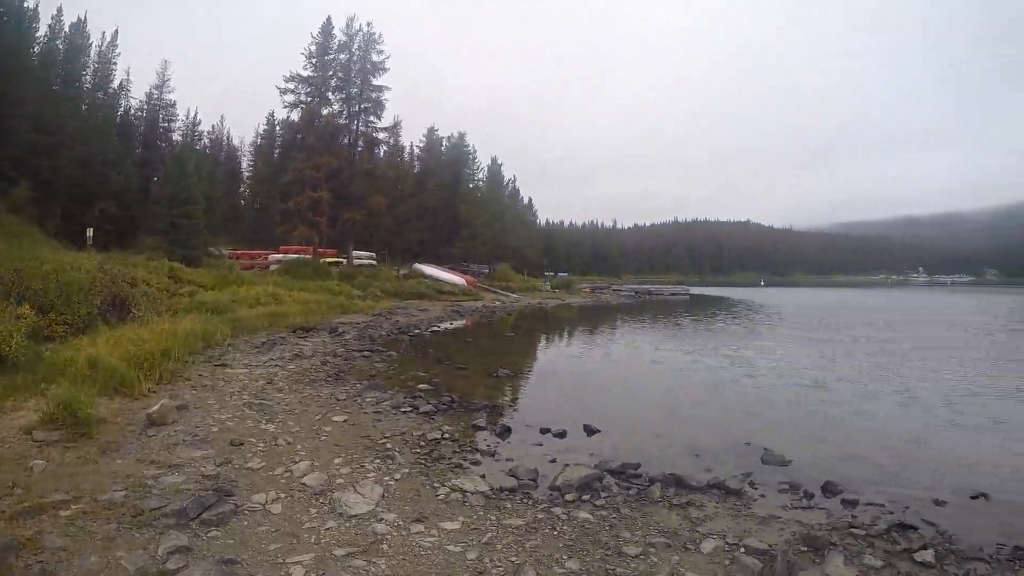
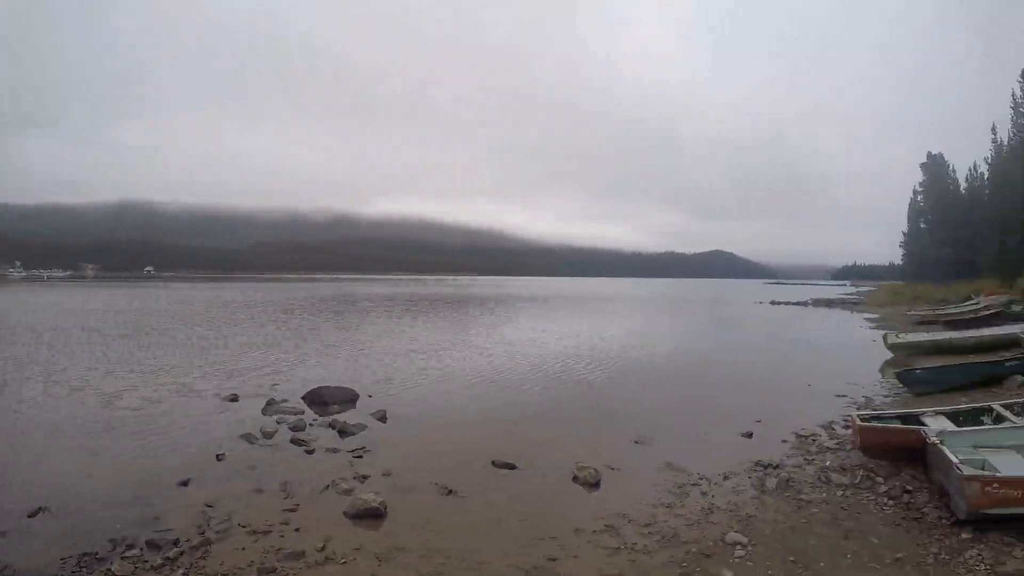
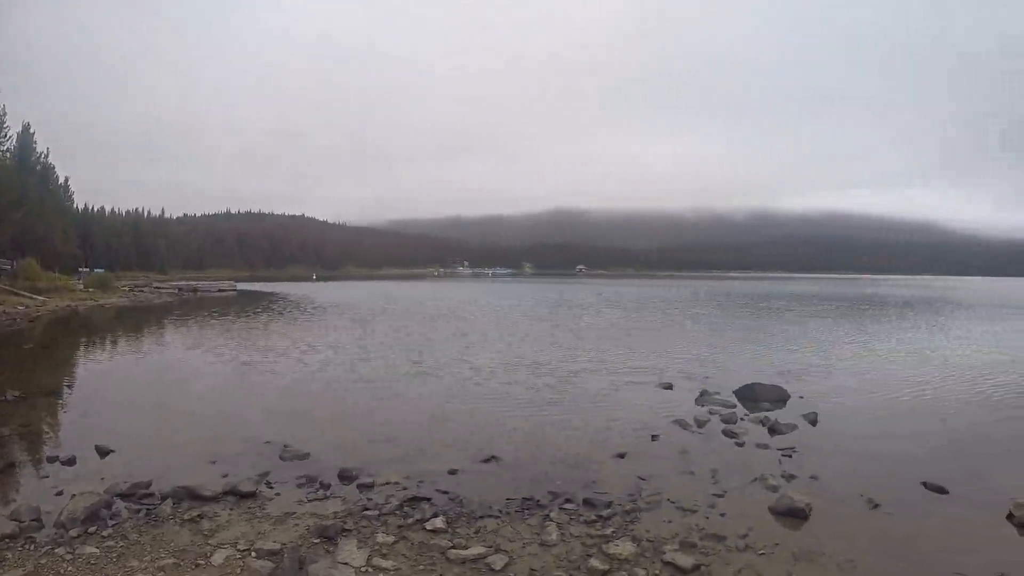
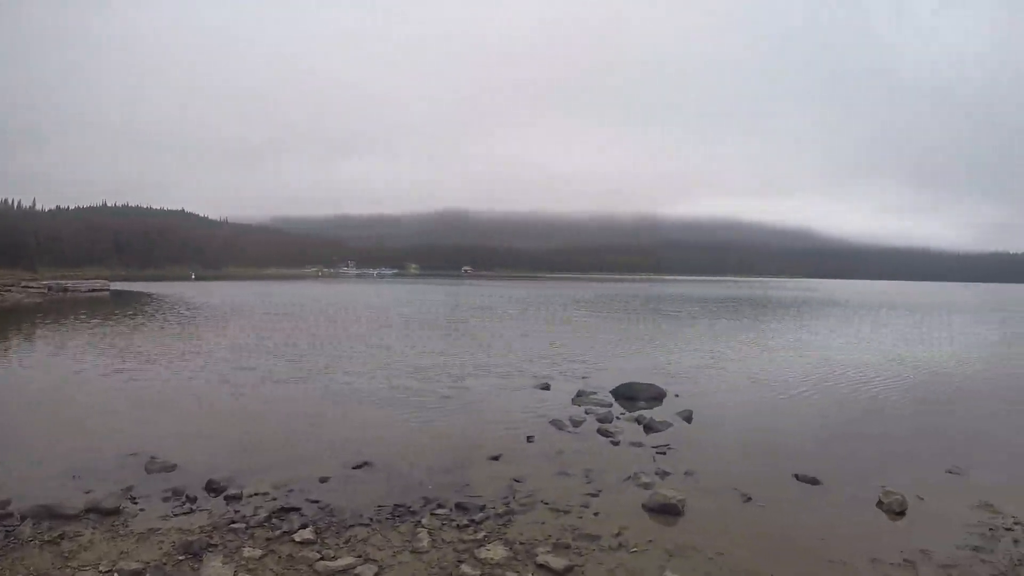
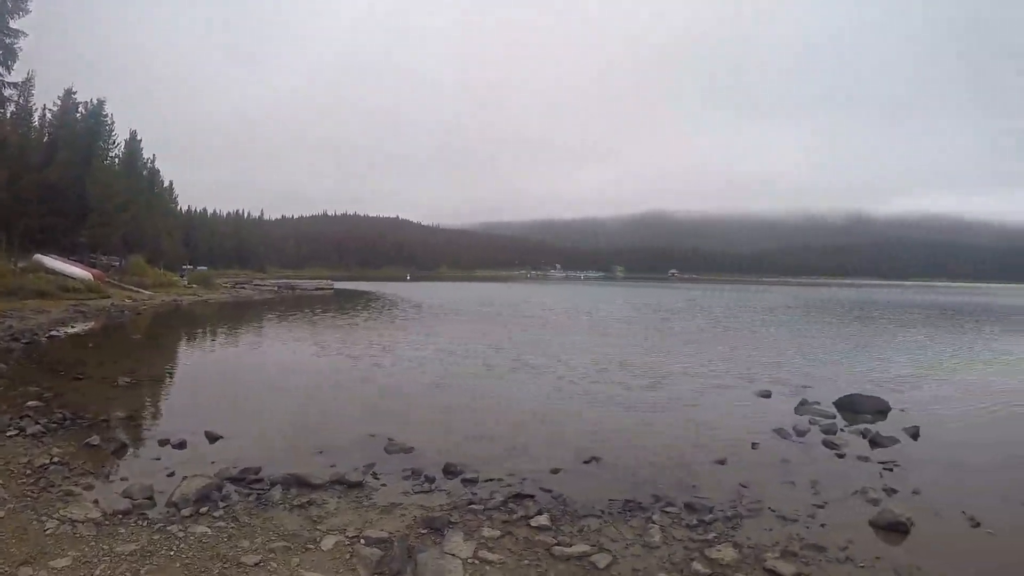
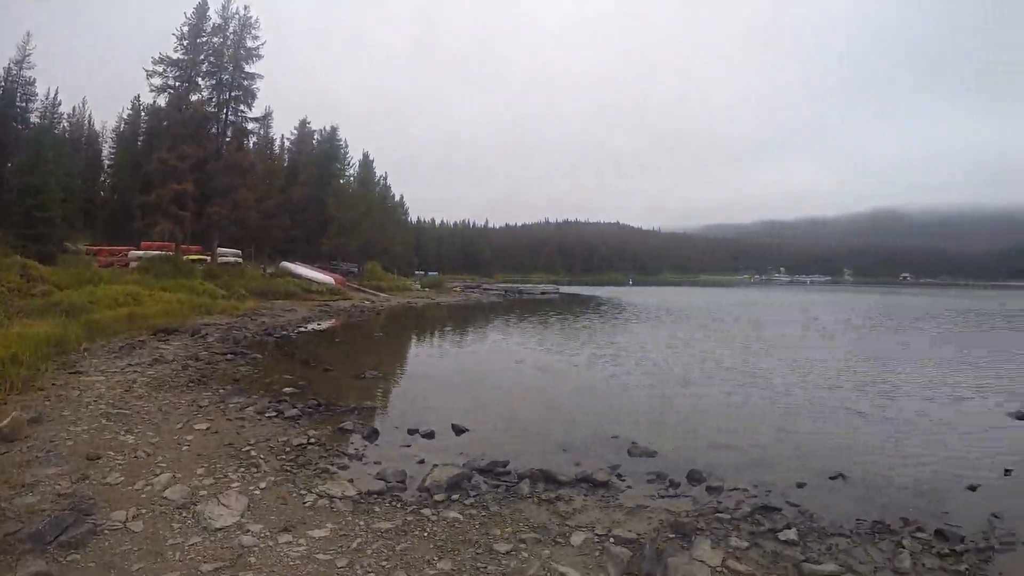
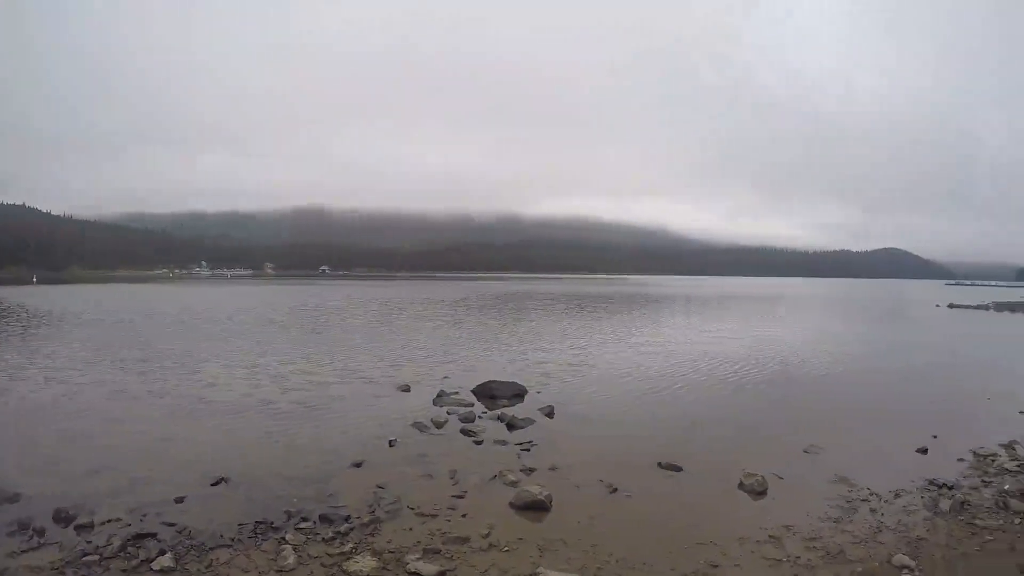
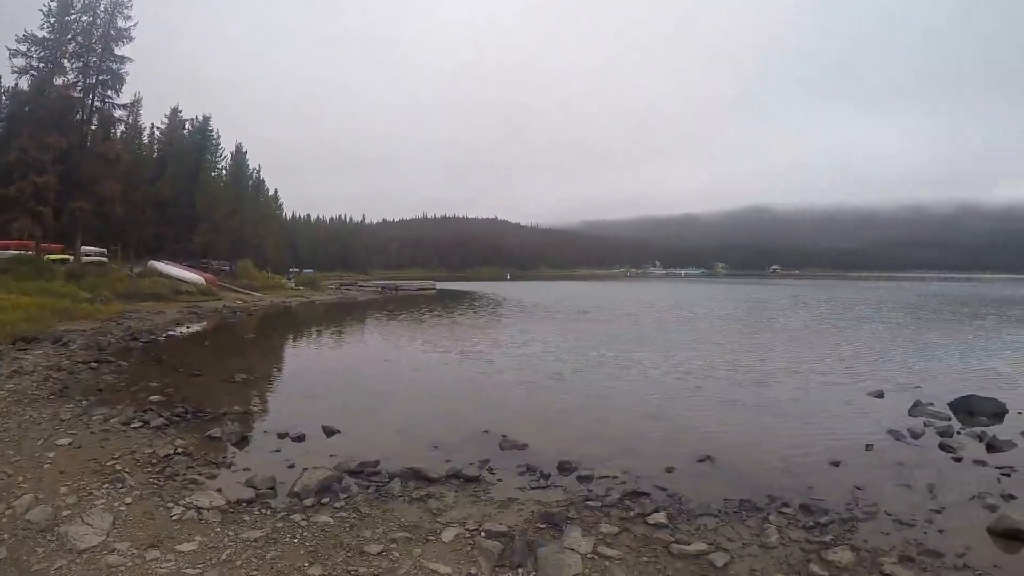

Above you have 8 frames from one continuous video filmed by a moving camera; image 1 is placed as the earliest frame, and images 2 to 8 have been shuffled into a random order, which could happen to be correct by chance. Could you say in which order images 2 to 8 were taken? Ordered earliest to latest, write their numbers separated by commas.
6, 8, 5, 3, 4, 7, 2
